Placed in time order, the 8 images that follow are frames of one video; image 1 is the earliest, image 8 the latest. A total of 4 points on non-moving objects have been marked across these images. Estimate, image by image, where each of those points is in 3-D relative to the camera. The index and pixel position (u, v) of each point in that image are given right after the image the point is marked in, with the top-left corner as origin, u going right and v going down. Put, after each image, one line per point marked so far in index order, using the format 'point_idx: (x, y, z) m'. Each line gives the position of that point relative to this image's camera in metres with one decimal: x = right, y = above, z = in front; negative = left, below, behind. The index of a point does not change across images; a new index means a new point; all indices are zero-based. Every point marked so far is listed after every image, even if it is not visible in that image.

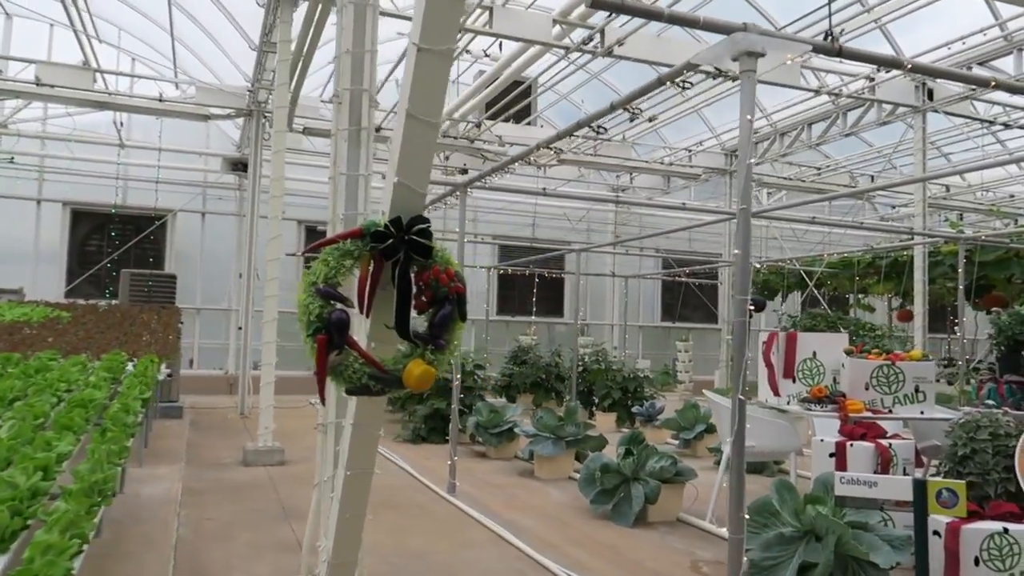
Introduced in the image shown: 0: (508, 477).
0: (0.0, -1.4, +5.7) m
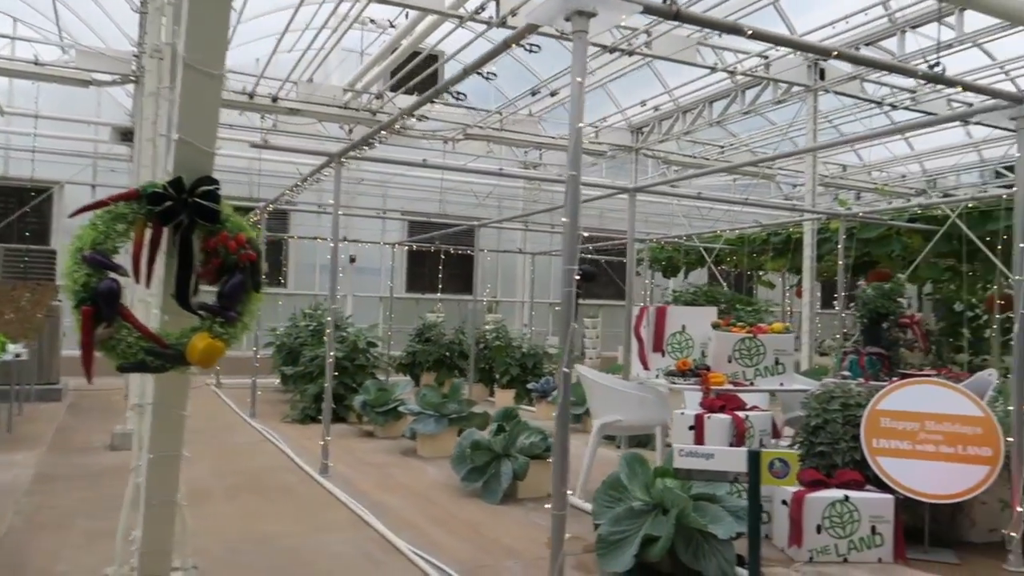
0: (-0.9, -1.2, +5.6) m
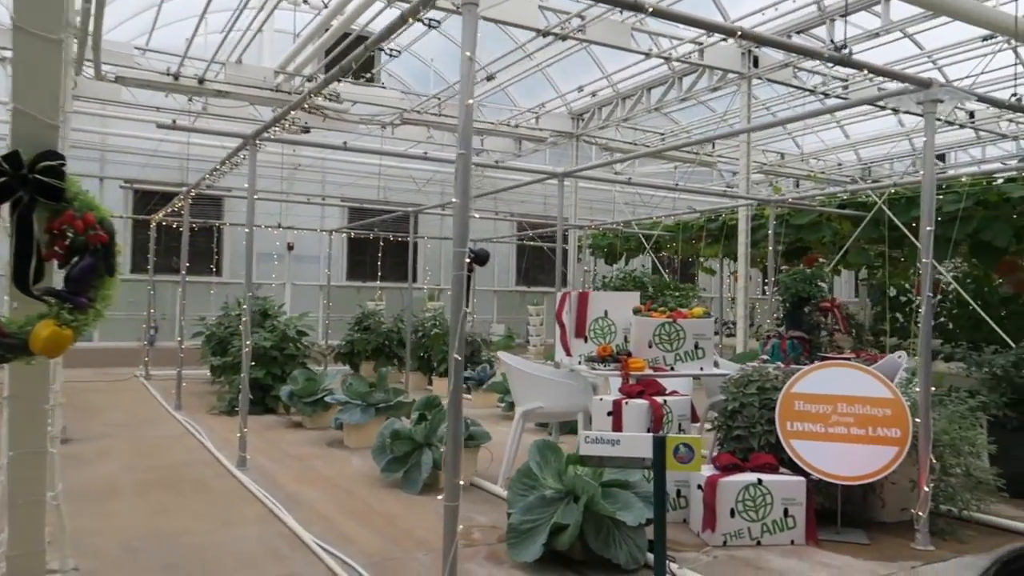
0: (-1.4, -1.1, +5.4) m
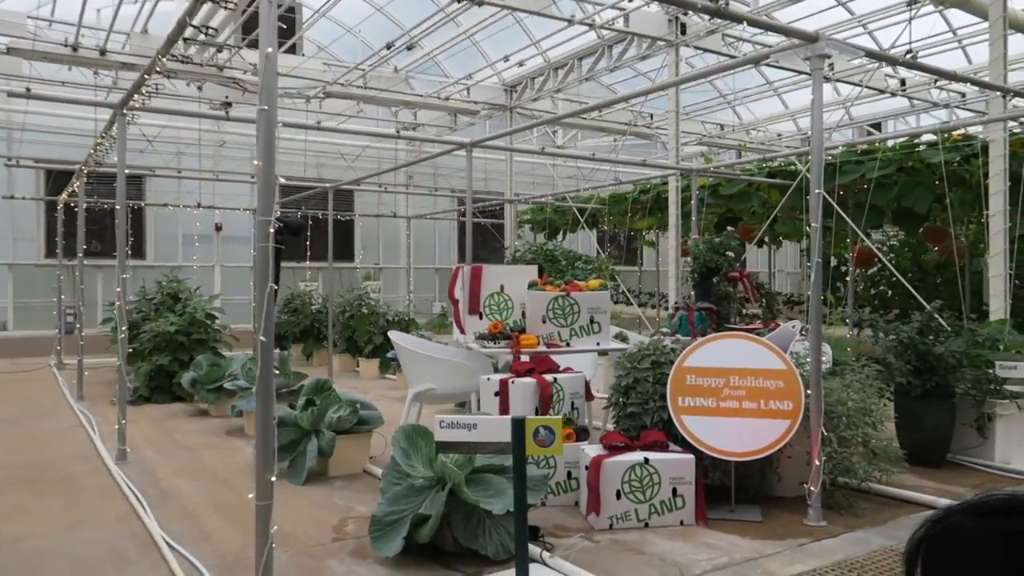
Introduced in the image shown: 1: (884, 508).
0: (-2.0, -1.0, +5.2) m
1: (+1.7, -1.0, +3.5) m
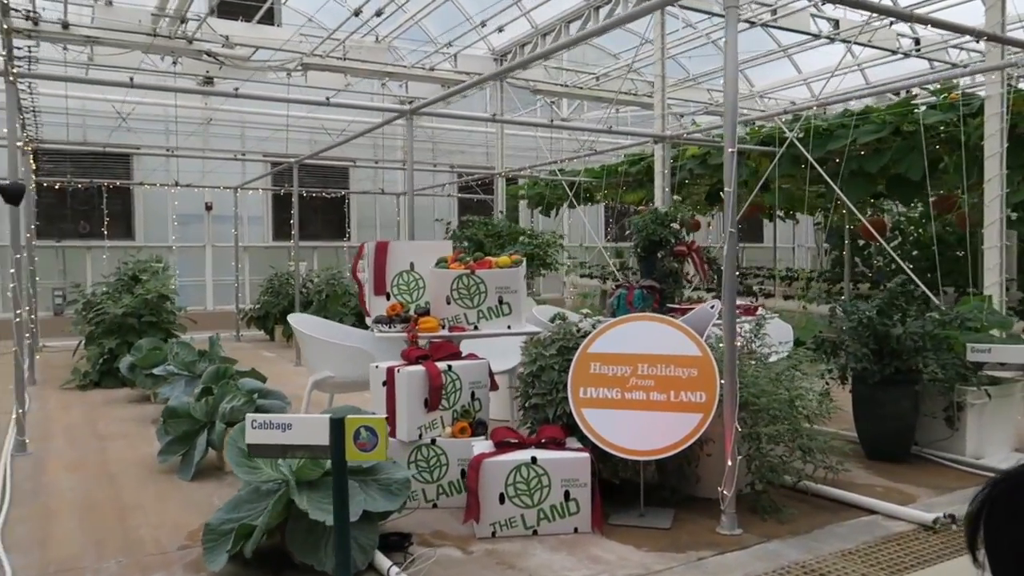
0: (-2.4, -0.9, +4.9) m
1: (+1.2, -0.9, +3.1) m
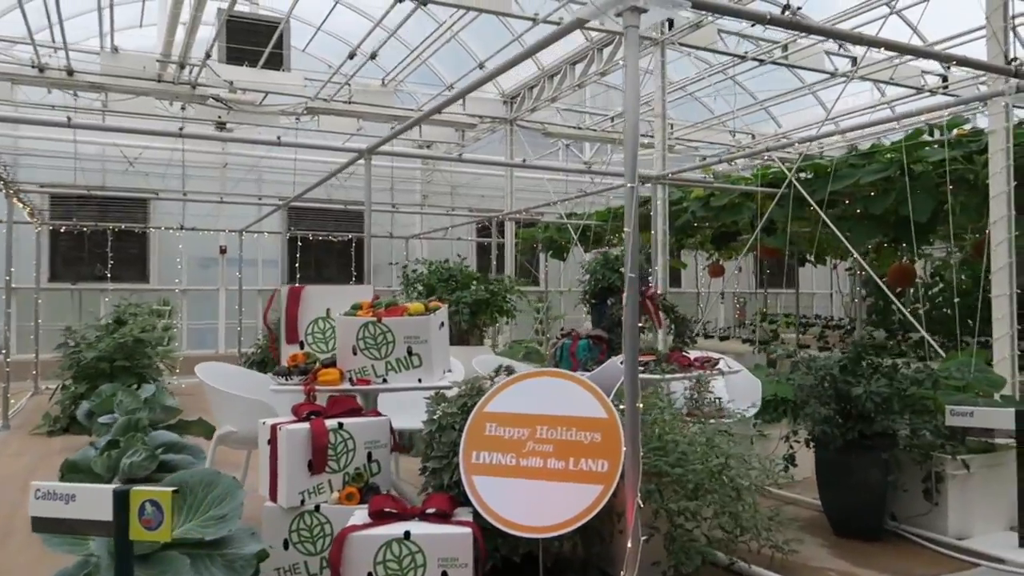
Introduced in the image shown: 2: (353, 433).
0: (-2.6, -1.1, +4.7) m
1: (+0.8, -1.1, +2.6) m
2: (-0.6, -0.5, +2.9) m
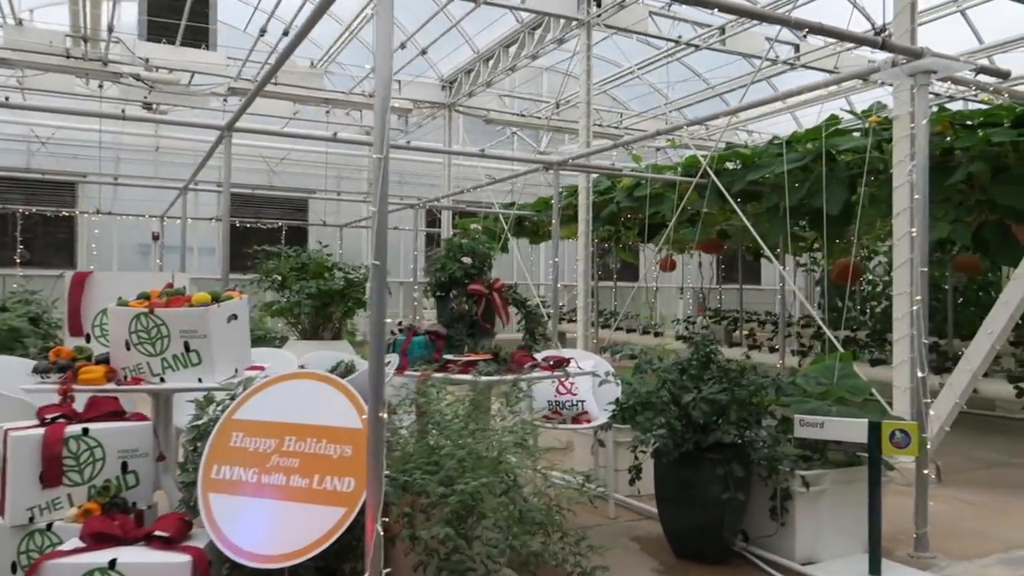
0: (-3.4, -1.0, +4.3) m
1: (+0.1, -1.0, +2.3) m
2: (-1.3, -0.5, +2.6) m
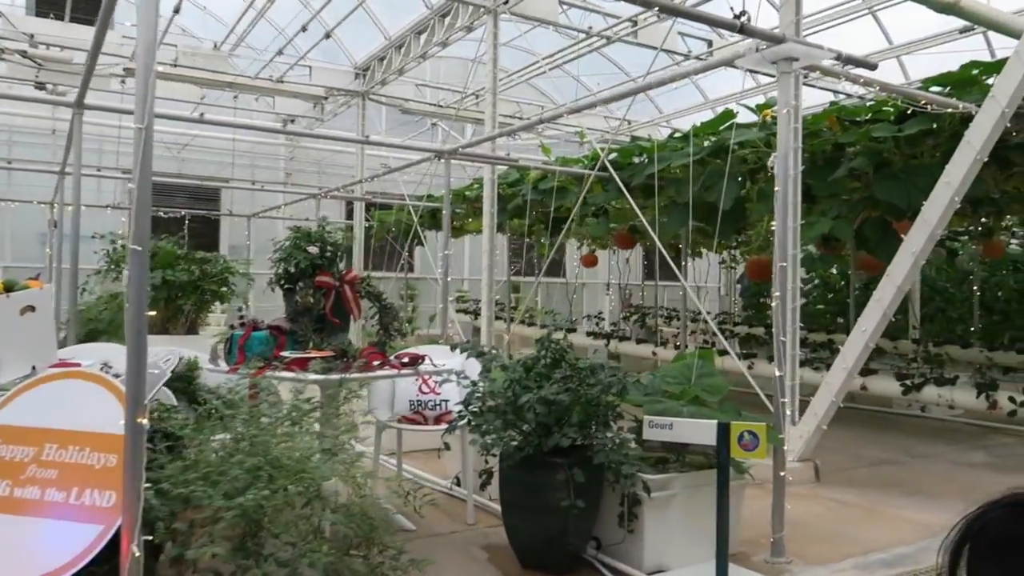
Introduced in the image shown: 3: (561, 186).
0: (-4.1, -1.0, +3.8) m
1: (-0.5, -1.0, +2.1) m
2: (-1.9, -0.5, +2.2) m
3: (+0.4, +0.9, +6.9) m
